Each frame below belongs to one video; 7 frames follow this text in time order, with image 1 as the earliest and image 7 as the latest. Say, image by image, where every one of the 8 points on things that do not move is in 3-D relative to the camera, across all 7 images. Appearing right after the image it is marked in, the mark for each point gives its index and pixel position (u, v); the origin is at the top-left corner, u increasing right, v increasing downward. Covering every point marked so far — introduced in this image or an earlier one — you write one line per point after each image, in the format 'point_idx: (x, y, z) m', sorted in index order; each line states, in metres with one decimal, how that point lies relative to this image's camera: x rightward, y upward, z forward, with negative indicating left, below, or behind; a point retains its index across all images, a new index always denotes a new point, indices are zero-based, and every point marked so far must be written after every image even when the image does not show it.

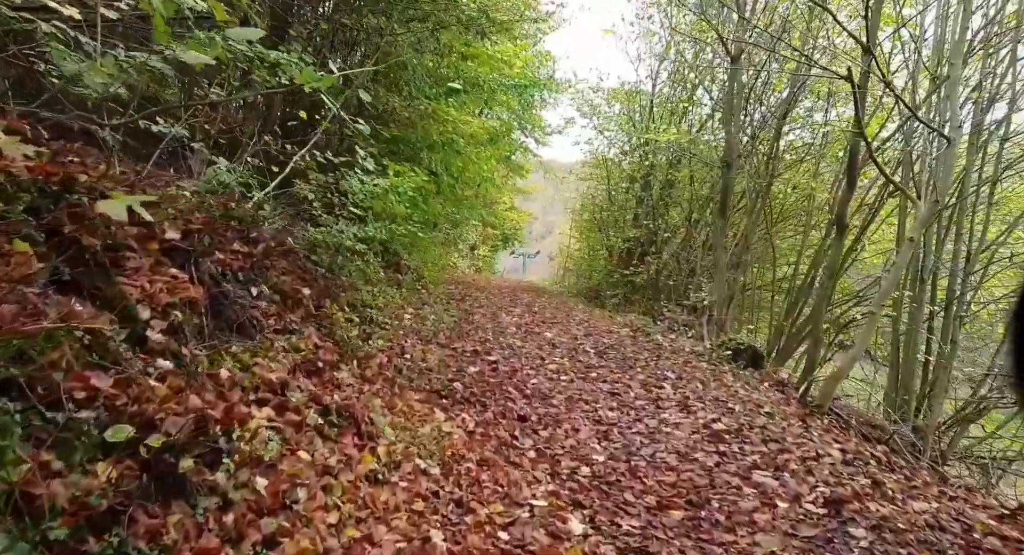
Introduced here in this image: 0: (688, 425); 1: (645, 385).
0: (+1.9, -1.6, +7.2) m
1: (+1.8, -1.4, +8.8) m
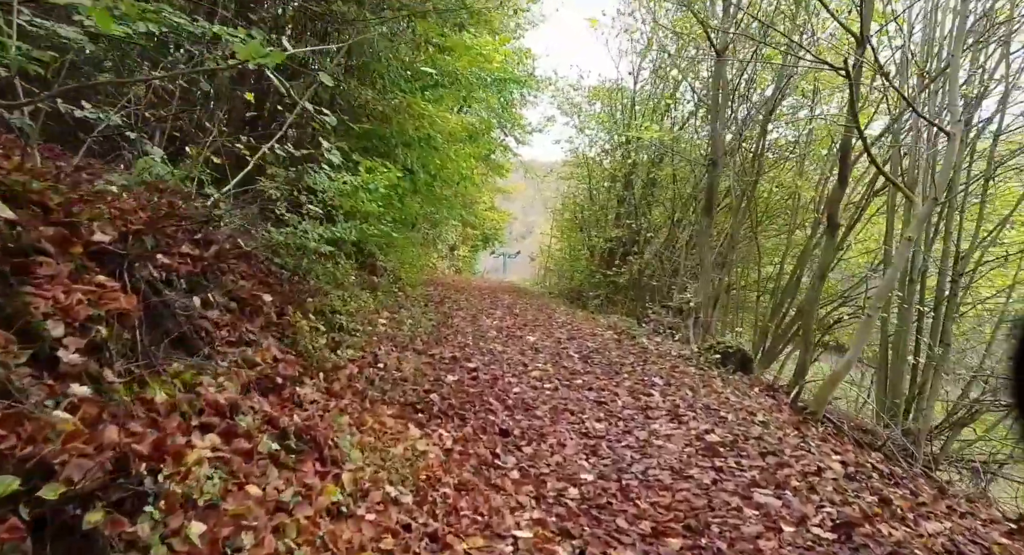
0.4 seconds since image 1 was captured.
0: (+1.7, -1.6, +6.7) m
1: (+1.5, -1.5, +8.4) m
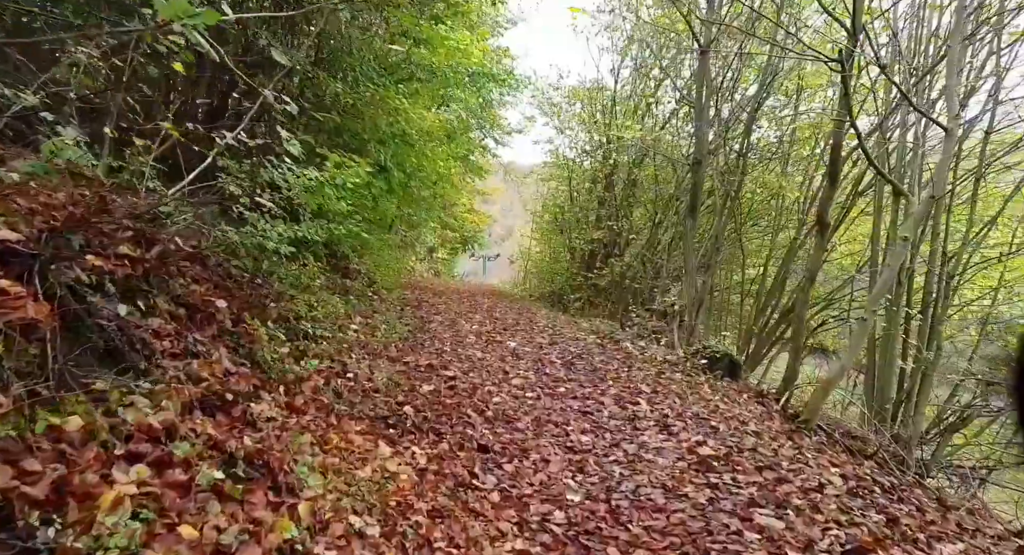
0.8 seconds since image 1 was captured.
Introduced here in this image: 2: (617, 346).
0: (+1.5, -1.6, +6.3) m
1: (+1.3, -1.5, +7.9) m
2: (+1.8, -1.2, +11.3) m
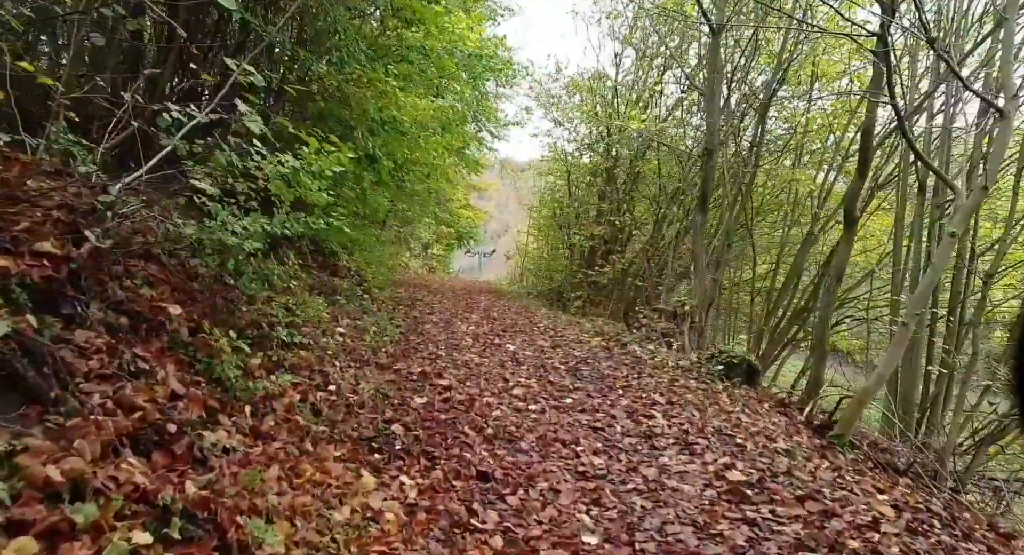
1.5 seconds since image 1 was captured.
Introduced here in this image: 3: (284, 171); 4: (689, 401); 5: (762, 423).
0: (+1.5, -1.6, +5.6) m
1: (+1.3, -1.5, +7.2) m
2: (+1.7, -1.2, +10.5) m
3: (-2.1, +1.0, +6.1) m
4: (+2.1, -1.5, +7.9) m
5: (+2.8, -1.6, +7.5) m
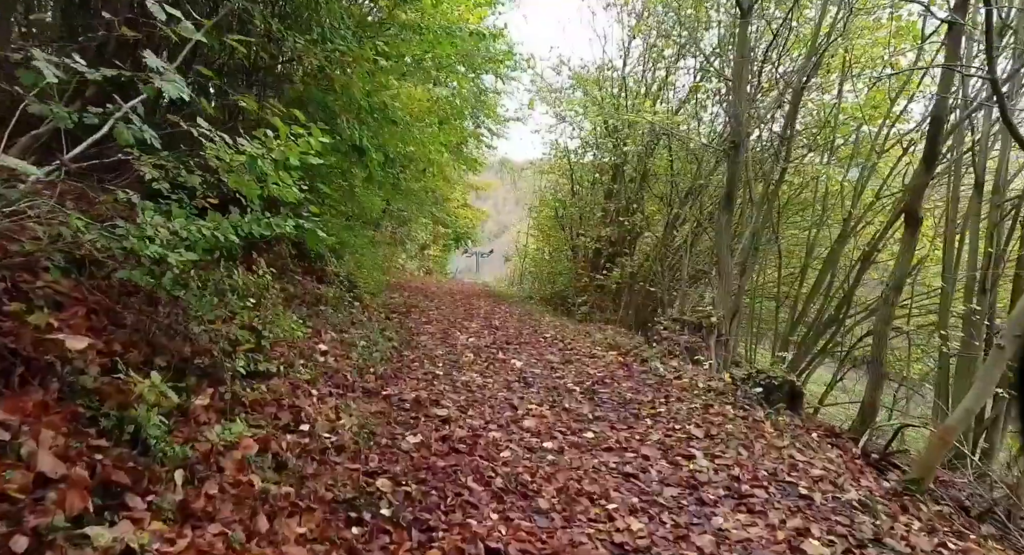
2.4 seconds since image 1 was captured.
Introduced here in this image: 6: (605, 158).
0: (+1.6, -1.7, +4.4) m
1: (+1.4, -1.6, +6.0) m
2: (+1.8, -1.3, +9.3) m
3: (-2.0, +0.9, +4.9) m
4: (+2.2, -1.6, +6.7) m
5: (+2.9, -1.7, +6.4) m
6: (+2.8, +3.6, +20.0) m
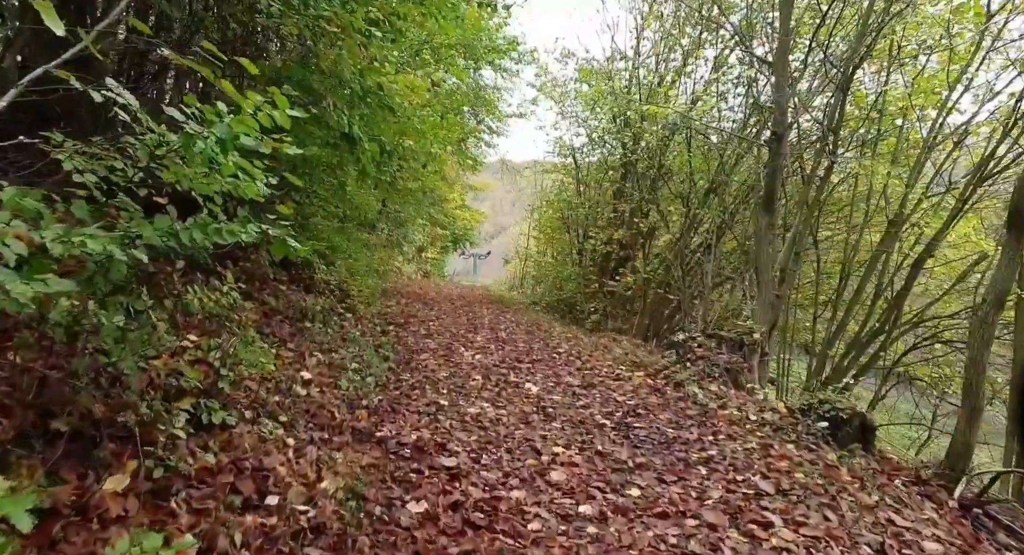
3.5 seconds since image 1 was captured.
0: (+1.9, -1.9, +3.1) m
1: (+1.6, -1.7, +4.7) m
2: (+2.0, -1.4, +8.0) m
3: (-1.8, +0.7, +3.6) m
4: (+2.4, -1.7, +5.5) m
5: (+3.1, -1.9, +5.1) m
6: (+2.9, +3.4, +18.7) m
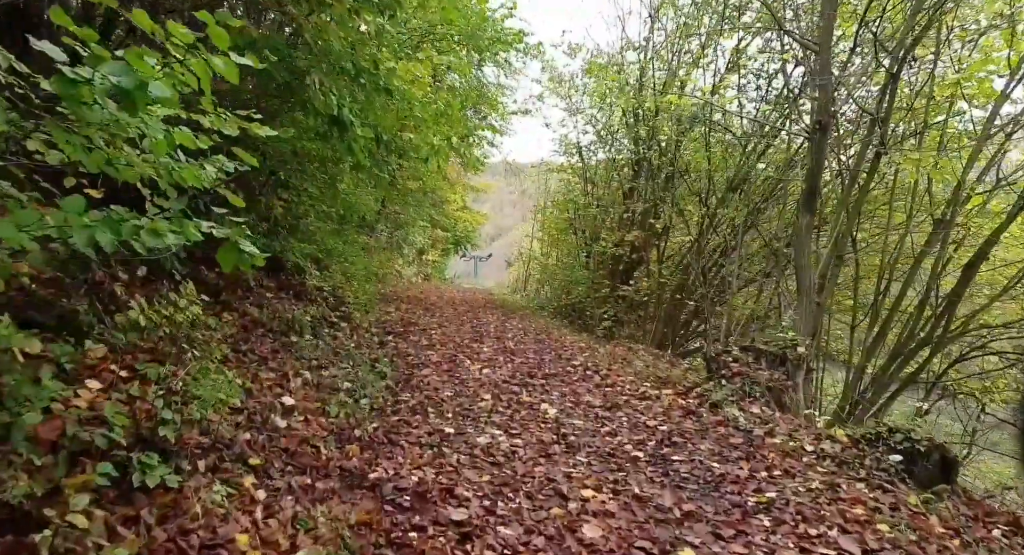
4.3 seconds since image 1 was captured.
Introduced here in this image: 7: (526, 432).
0: (+2.0, -1.9, +2.1) m
1: (+1.8, -1.8, +3.7) m
2: (+2.2, -1.5, +7.0) m
3: (-1.6, +0.7, +2.6) m
4: (+2.6, -1.8, +4.4) m
5: (+3.3, -1.9, +4.1) m
6: (+3.1, +3.3, +17.7) m
7: (+0.1, -1.5, +6.6) m
